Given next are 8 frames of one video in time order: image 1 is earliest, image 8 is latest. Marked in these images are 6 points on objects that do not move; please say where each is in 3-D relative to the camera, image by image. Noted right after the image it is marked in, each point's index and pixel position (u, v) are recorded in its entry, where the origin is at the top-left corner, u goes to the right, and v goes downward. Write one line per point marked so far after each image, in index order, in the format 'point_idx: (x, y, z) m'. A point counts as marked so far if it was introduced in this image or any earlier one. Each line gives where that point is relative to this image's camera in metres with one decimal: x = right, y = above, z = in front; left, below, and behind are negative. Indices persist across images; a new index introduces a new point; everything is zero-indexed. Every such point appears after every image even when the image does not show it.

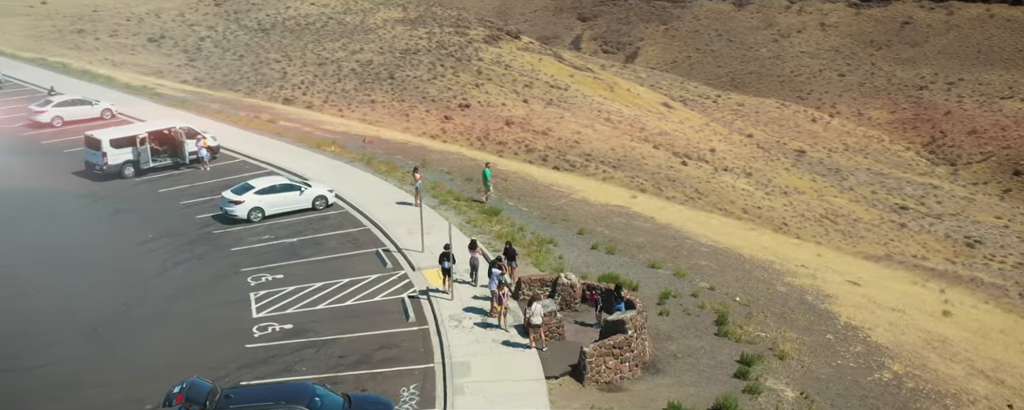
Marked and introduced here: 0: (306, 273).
0: (-5.7, -1.9, +19.9) m
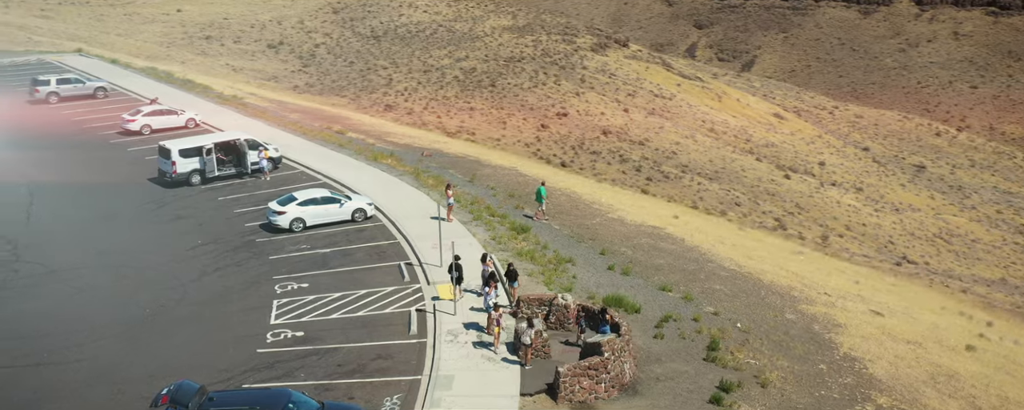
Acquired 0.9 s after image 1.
0: (-5.2, -2.3, +20.5) m
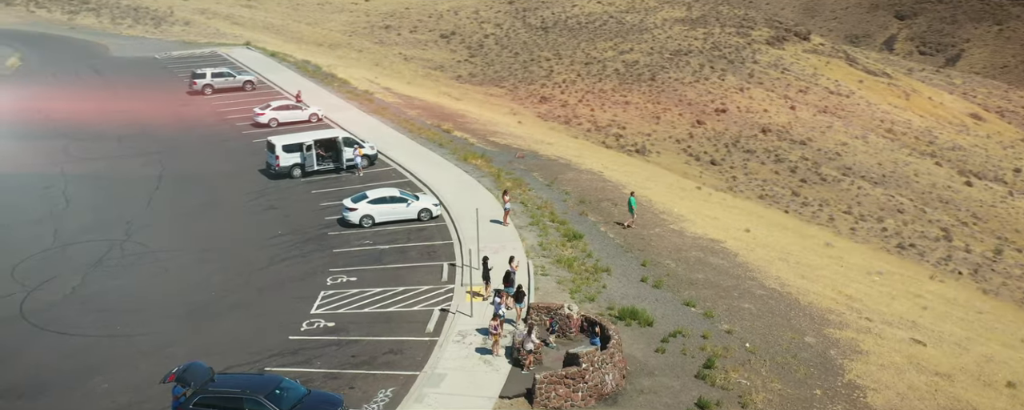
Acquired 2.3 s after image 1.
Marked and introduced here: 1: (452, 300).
0: (-4.0, -2.3, +21.5) m
1: (-1.6, -2.5, +18.3) m
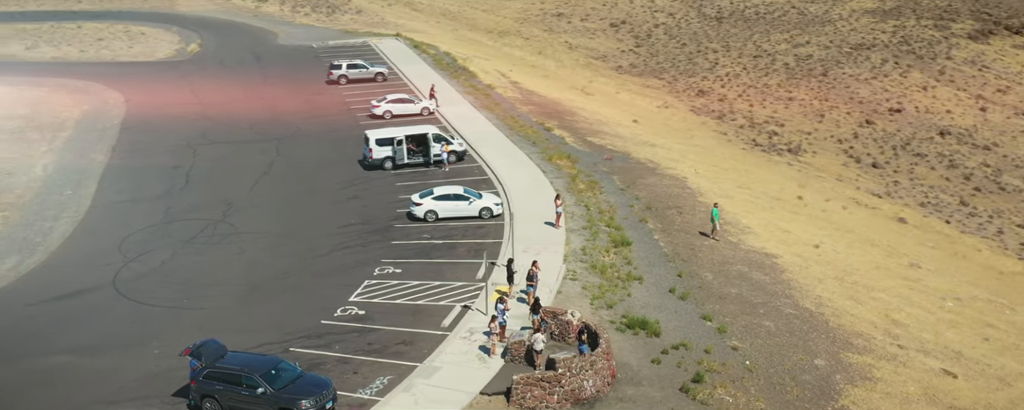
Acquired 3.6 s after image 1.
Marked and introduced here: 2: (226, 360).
0: (-2.9, -2.2, +22.5) m
1: (-0.9, -2.5, +19.0) m
2: (-4.7, -2.5, +11.3) m
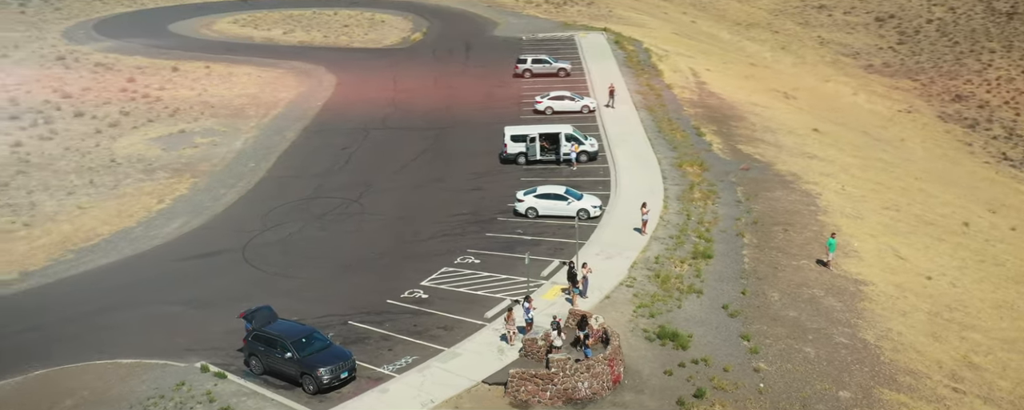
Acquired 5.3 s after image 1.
0: (-0.6, -2.1, +23.7) m
1: (+0.6, -2.6, +20.0) m
2: (-4.6, -2.3, +13.1) m
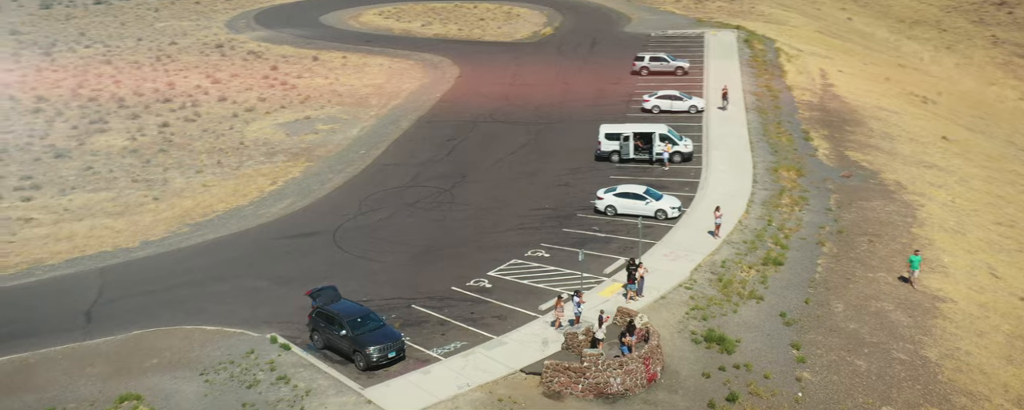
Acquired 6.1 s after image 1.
0: (+1.6, -2.0, +24.3) m
1: (+2.3, -2.5, +20.4) m
2: (-3.7, -2.1, +14.3) m
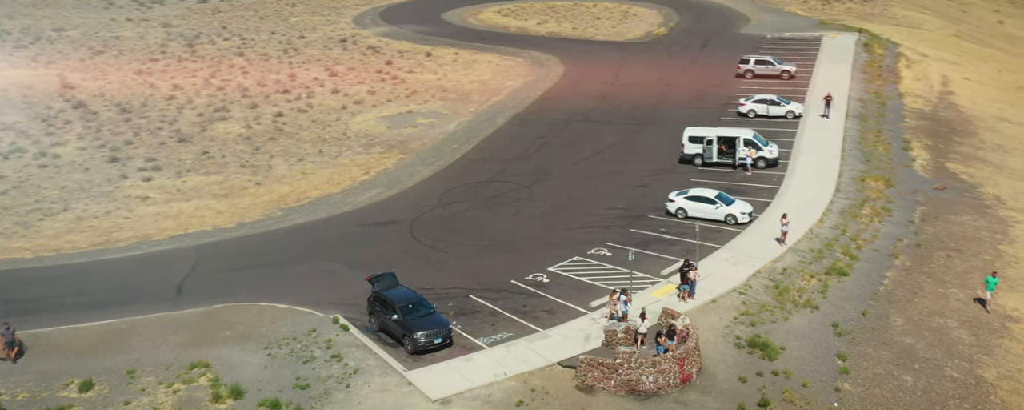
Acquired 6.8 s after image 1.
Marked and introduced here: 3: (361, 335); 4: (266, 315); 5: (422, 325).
0: (+3.5, -2.0, +24.7) m
1: (+3.8, -2.6, +20.7) m
2: (-2.8, -1.9, +15.3) m
3: (-3.5, -3.0, +16.0) m
4: (-6.5, -3.0, +18.4) m
5: (-1.9, -2.5, +14.5) m
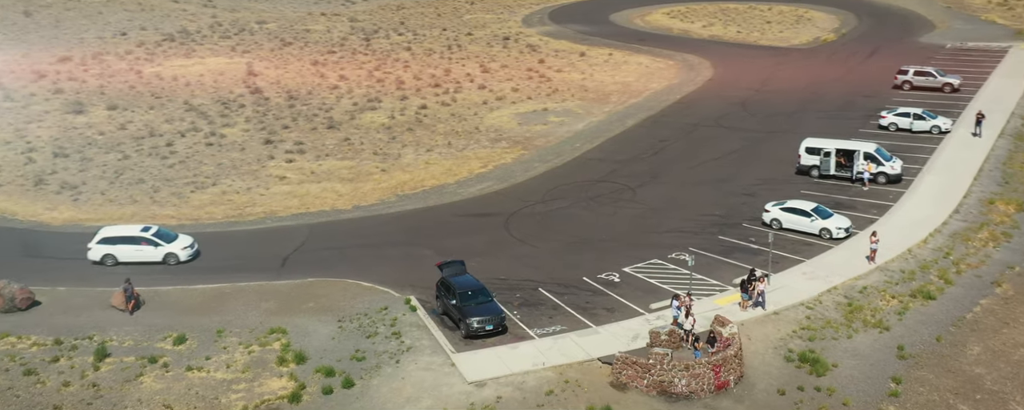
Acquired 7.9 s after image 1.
0: (+6.0, -2.2, +24.8) m
1: (+5.7, -2.8, +20.9) m
2: (-1.6, -1.8, +16.5) m
3: (-2.2, -2.8, +17.3) m
4: (-4.9, -2.6, +20.1) m
5: (-0.9, -2.4, +15.5) m
